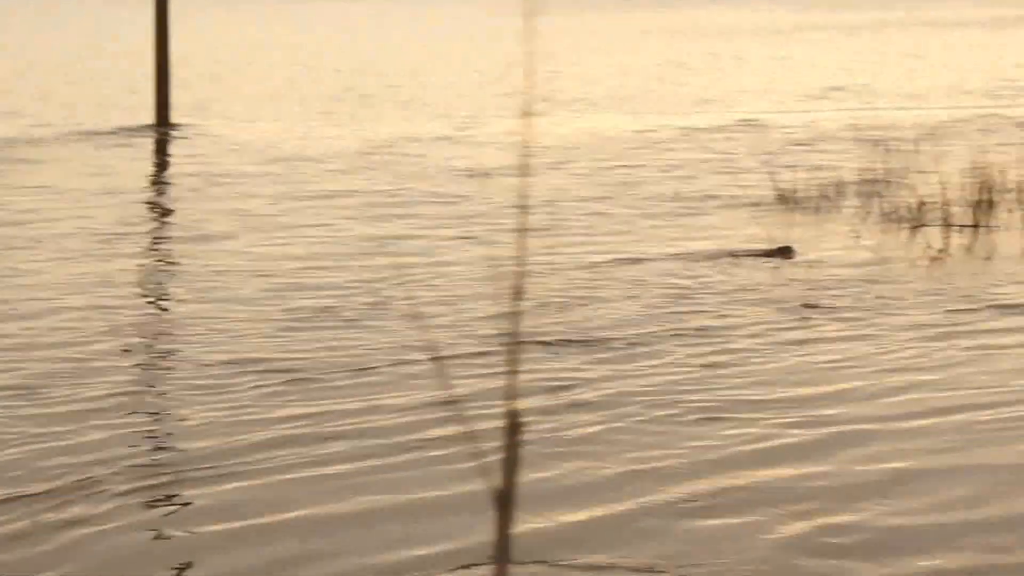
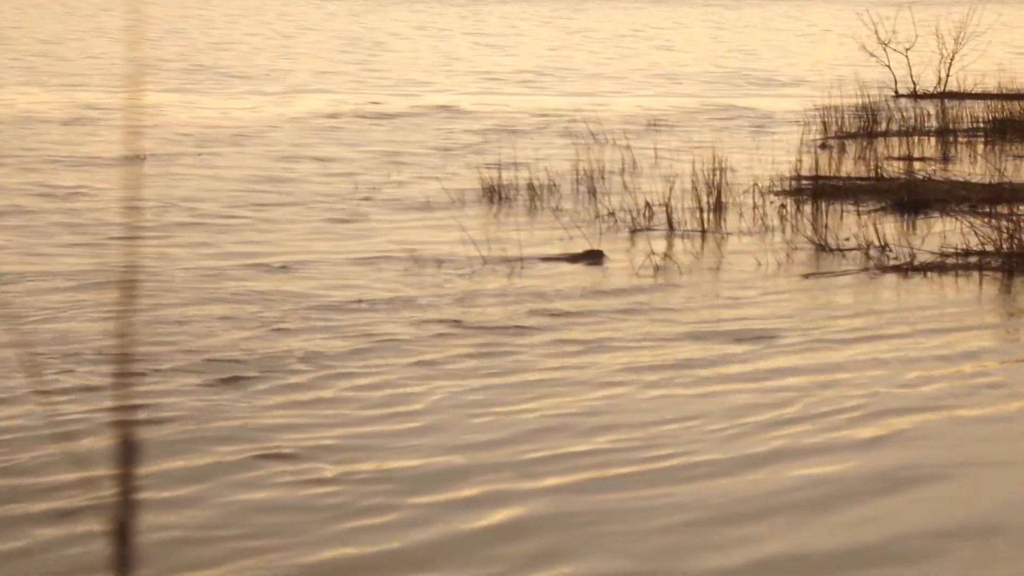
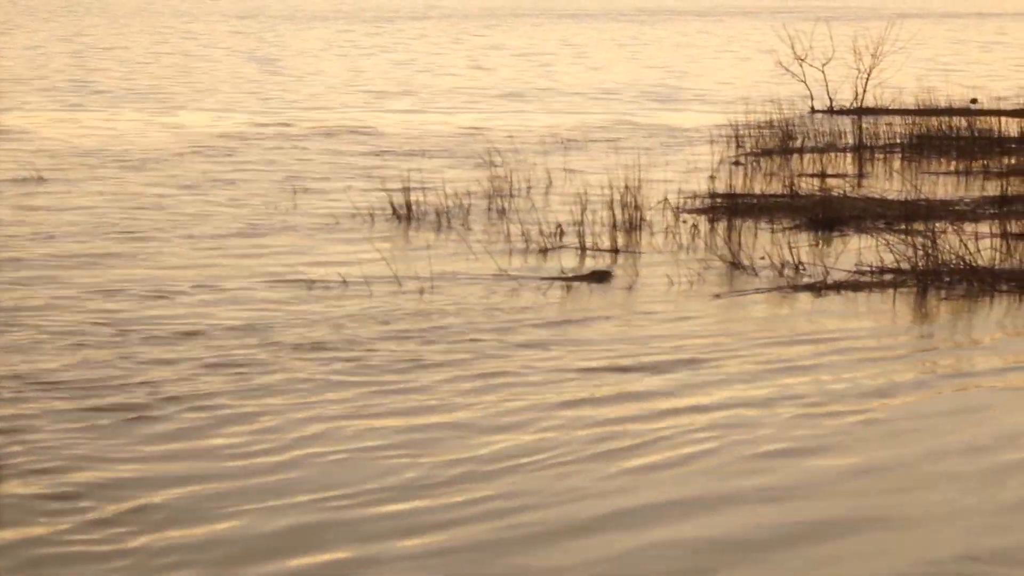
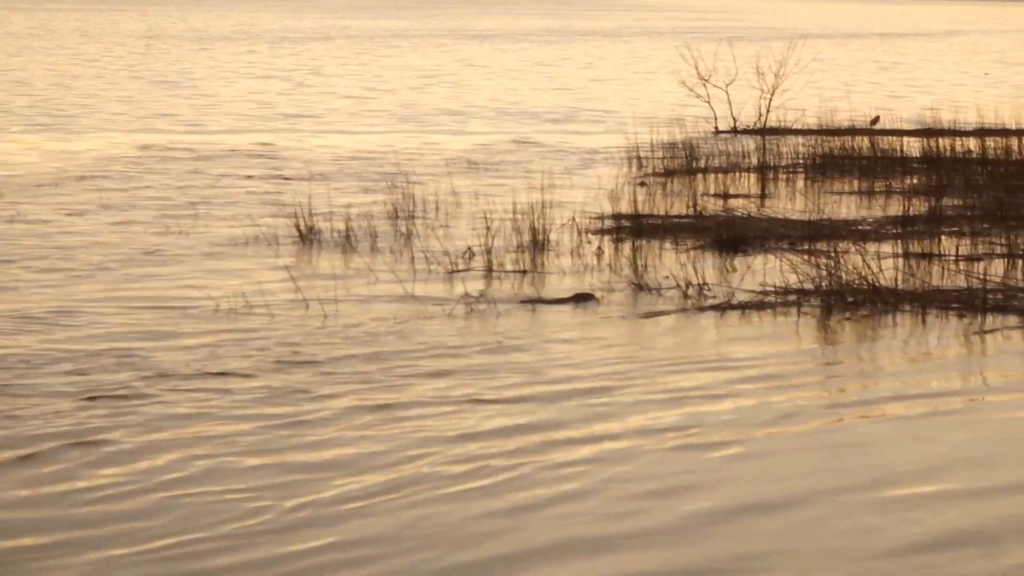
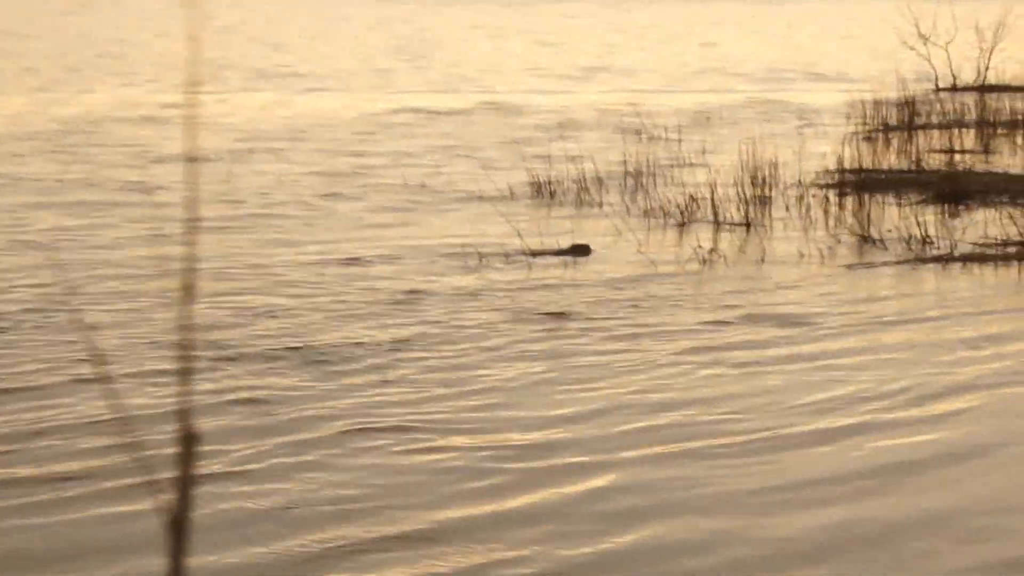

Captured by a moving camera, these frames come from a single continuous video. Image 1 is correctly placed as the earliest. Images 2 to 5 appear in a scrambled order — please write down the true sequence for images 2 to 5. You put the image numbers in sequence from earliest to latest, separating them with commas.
5, 2, 3, 4
